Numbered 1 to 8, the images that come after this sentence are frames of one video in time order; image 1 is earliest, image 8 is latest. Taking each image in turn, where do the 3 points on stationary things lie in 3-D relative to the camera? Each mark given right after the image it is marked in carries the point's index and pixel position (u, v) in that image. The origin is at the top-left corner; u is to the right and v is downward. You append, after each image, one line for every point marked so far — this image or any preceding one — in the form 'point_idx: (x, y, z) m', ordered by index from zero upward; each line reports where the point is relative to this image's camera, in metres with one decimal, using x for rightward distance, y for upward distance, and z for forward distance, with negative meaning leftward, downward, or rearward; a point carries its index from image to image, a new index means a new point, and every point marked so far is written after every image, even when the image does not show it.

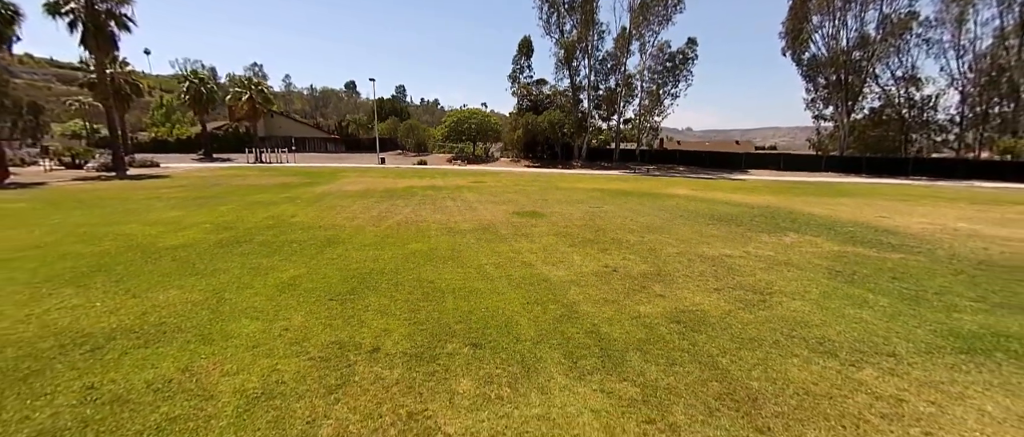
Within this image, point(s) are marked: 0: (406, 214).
0: (-3.1, +0.2, +11.3) m
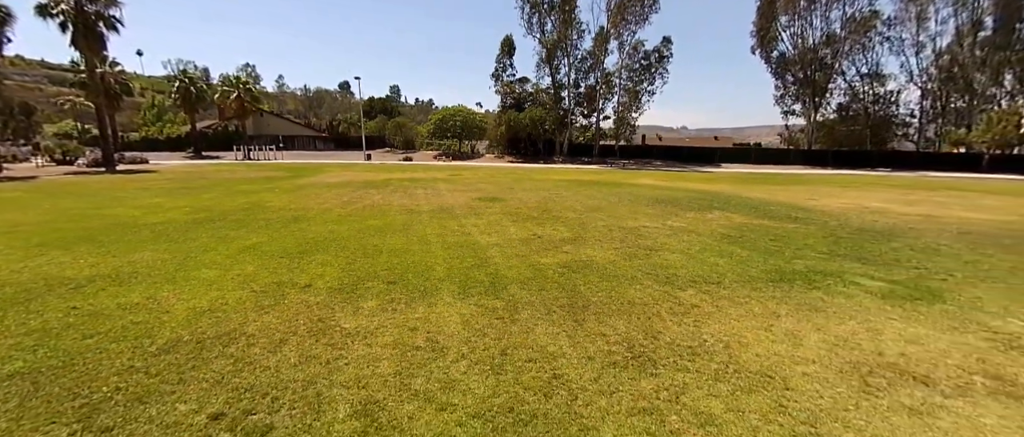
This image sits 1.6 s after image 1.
0: (-4.4, +0.7, +12.3) m
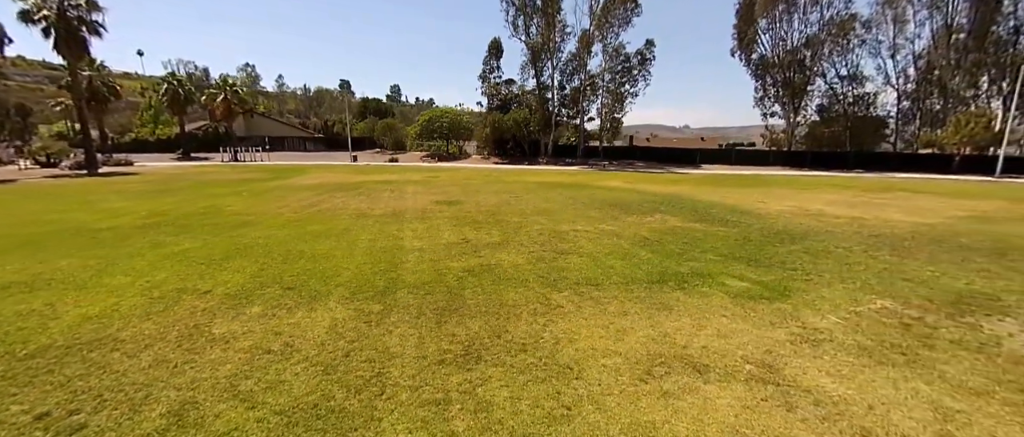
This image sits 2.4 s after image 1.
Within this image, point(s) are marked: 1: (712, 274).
0: (-5.9, +0.6, +12.7) m
1: (+3.0, -0.8, +5.8) m
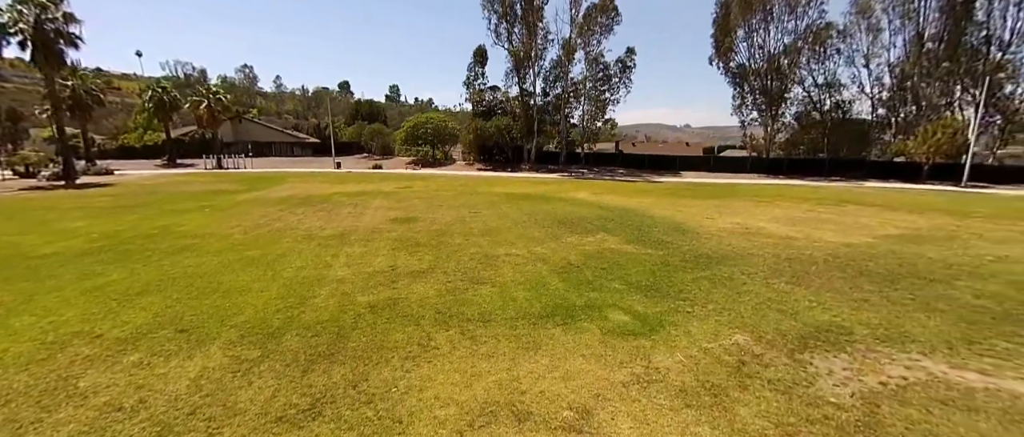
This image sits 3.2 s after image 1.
0: (-7.5, 0.0, +12.9) m
1: (+1.4, -1.4, +6.1) m
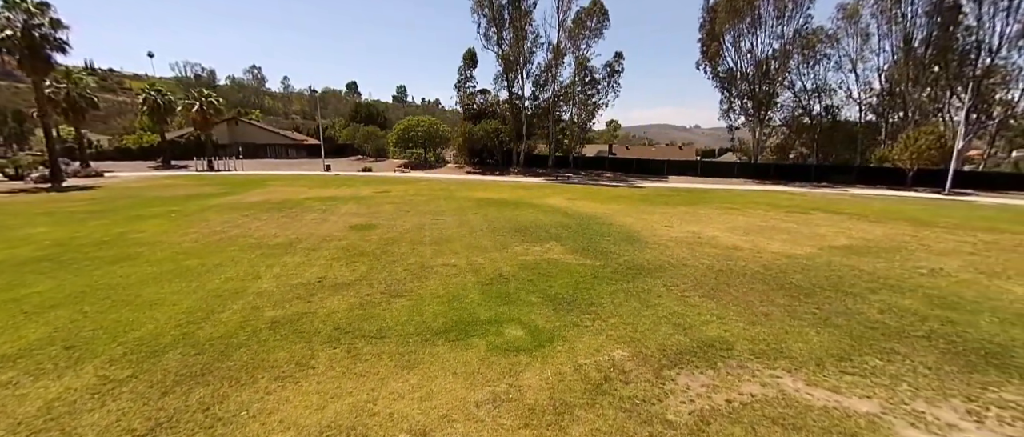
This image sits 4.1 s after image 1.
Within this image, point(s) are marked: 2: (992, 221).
0: (-9.0, -0.2, +13.1) m
1: (-0.1, -1.7, +6.2) m
2: (+18.5, -0.1, +14.5) m
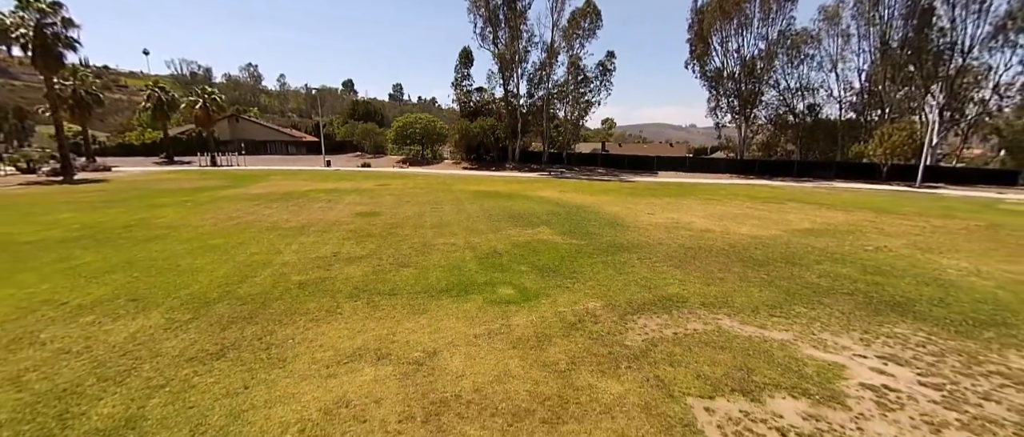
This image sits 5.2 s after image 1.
0: (-9.2, +0.2, +14.1) m
1: (-0.3, -1.2, +7.3) m
2: (+18.3, +0.4, +15.8) m
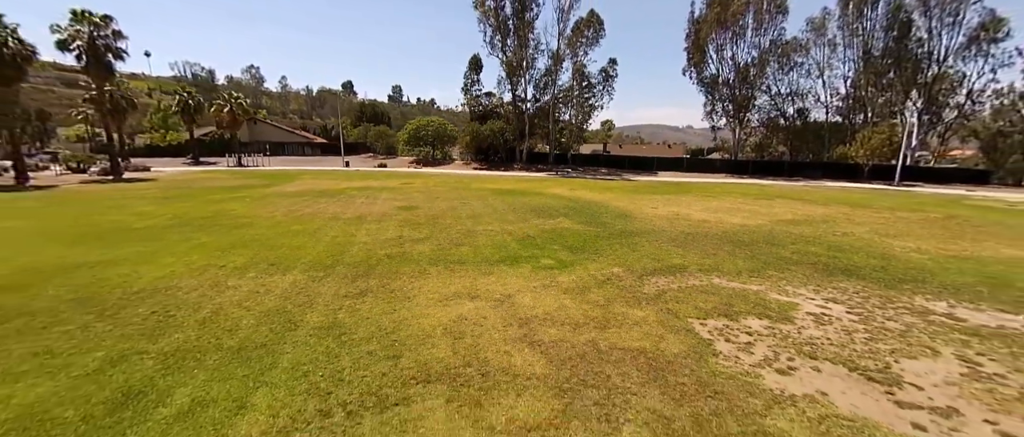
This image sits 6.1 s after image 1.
0: (-8.3, +0.5, +16.1) m
1: (+0.7, -0.9, +9.2) m
2: (+19.2, +0.7, +17.8) m
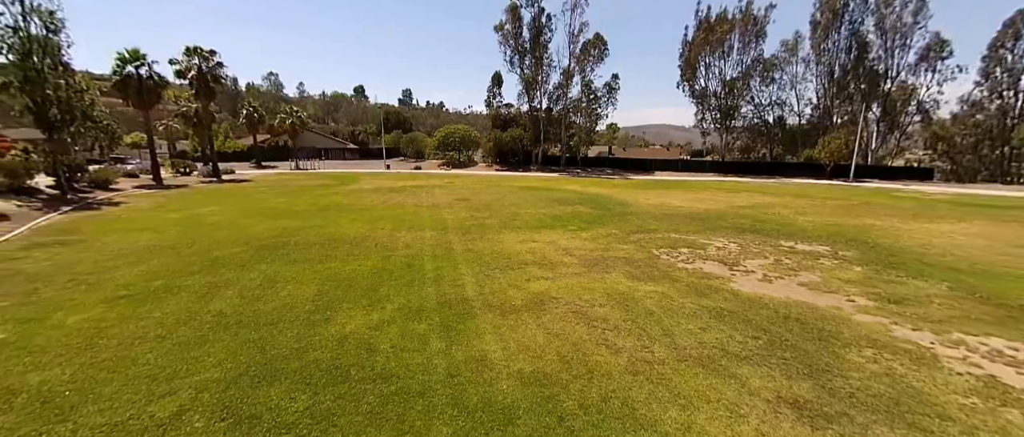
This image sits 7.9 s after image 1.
0: (-6.7, +1.1, +21.7) m
1: (+2.1, -0.3, +14.7) m
2: (+20.8, +1.4, +22.9) m
